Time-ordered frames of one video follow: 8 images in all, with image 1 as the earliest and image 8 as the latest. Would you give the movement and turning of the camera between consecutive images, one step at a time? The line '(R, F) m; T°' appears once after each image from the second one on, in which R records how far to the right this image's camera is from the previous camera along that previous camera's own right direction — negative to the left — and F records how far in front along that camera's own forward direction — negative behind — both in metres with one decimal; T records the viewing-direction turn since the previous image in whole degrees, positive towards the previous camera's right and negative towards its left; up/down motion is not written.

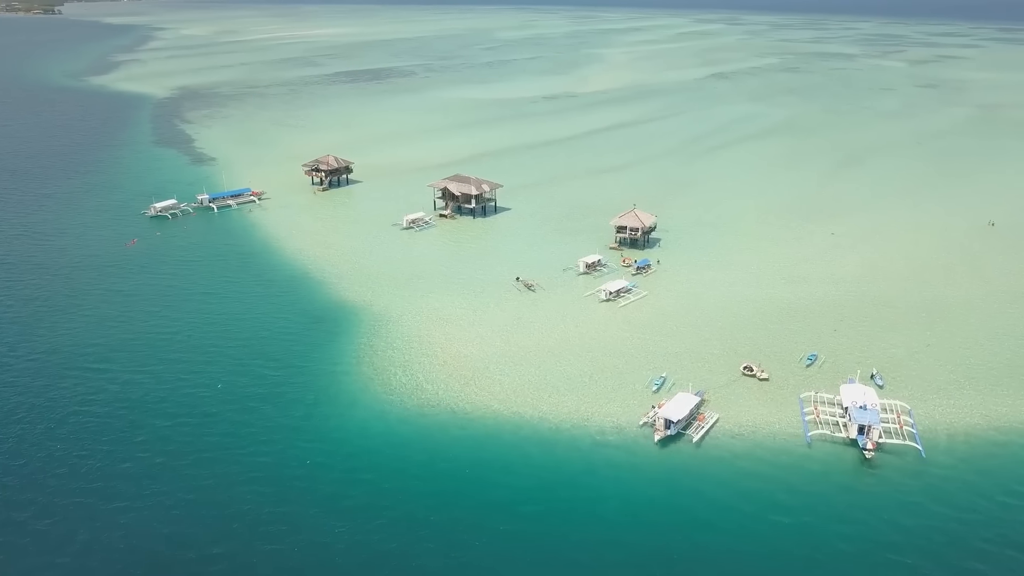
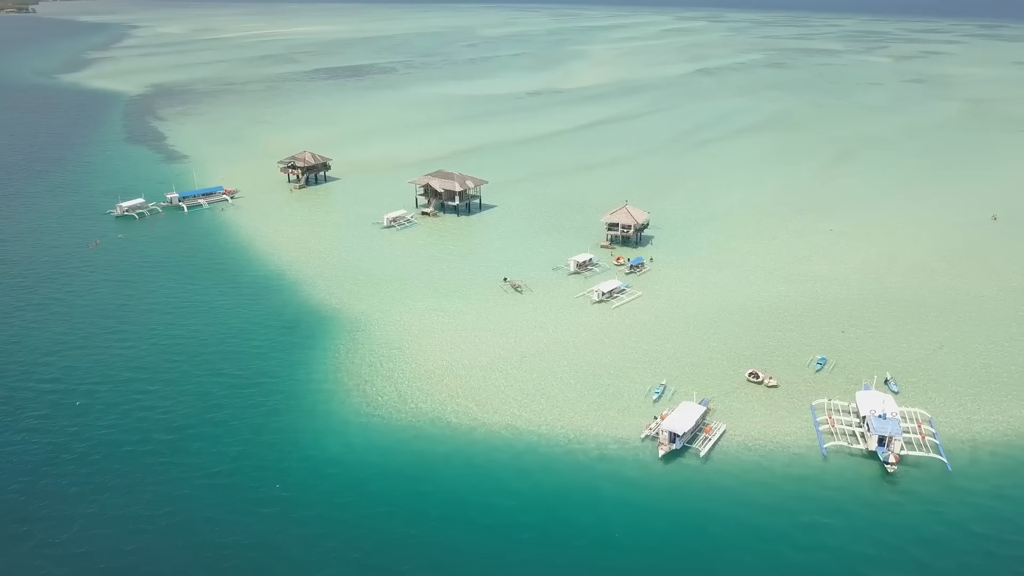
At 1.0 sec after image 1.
(-0.1, +1.8) m; +1°
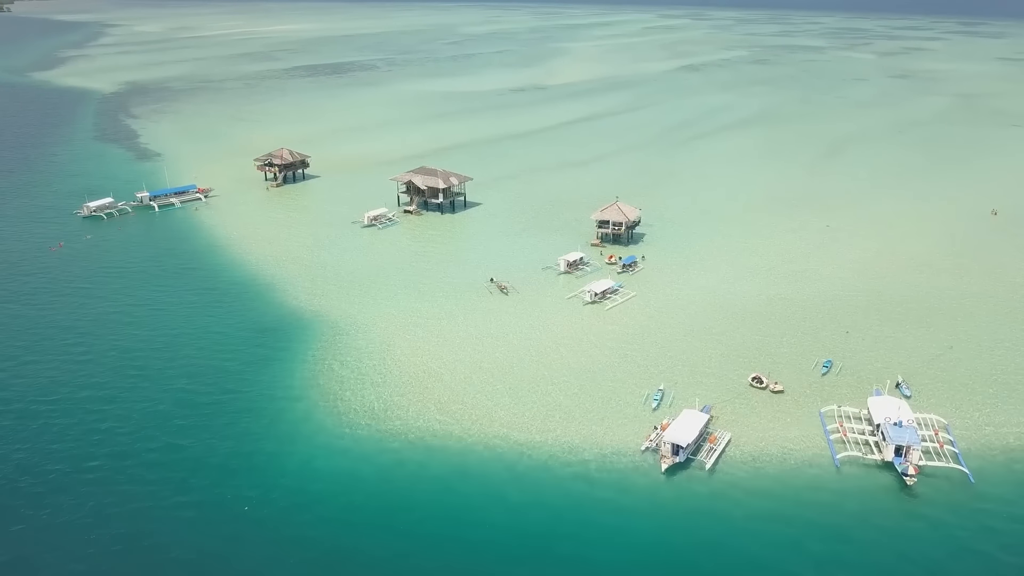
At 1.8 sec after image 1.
(-0.1, +1.4) m; +1°
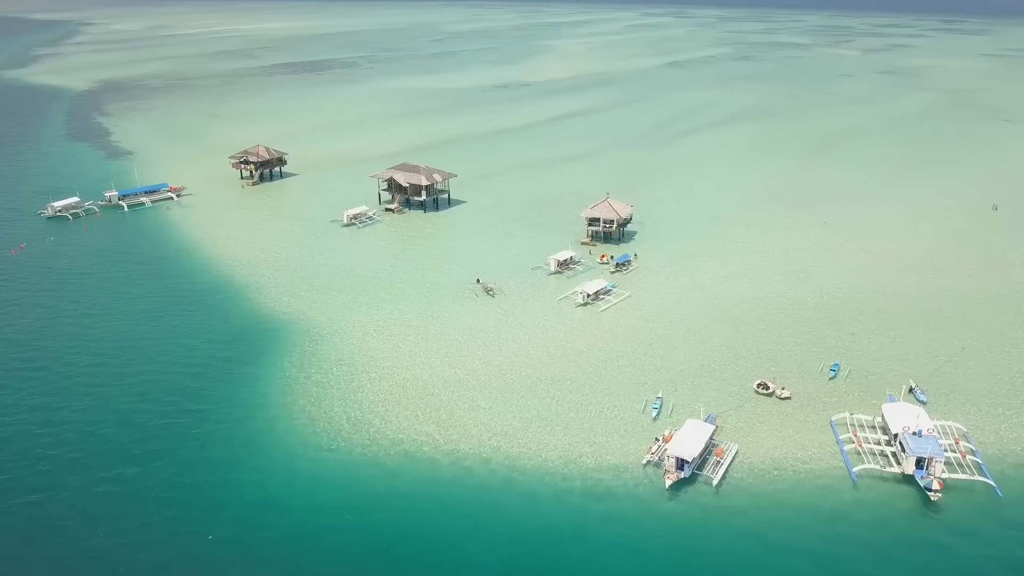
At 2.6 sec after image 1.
(-0.1, +1.5) m; +1°
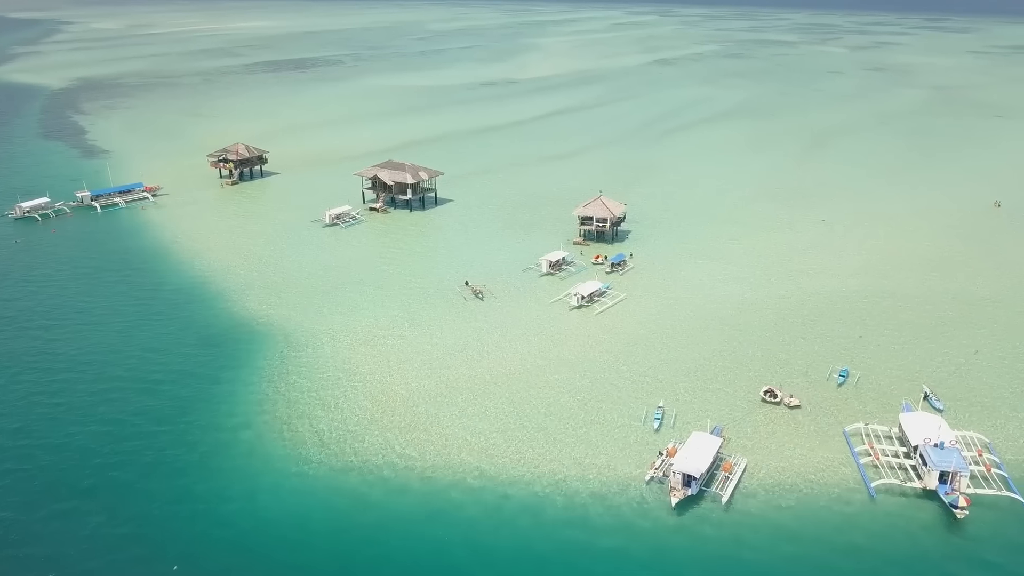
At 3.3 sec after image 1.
(-0.1, +1.3) m; +1°
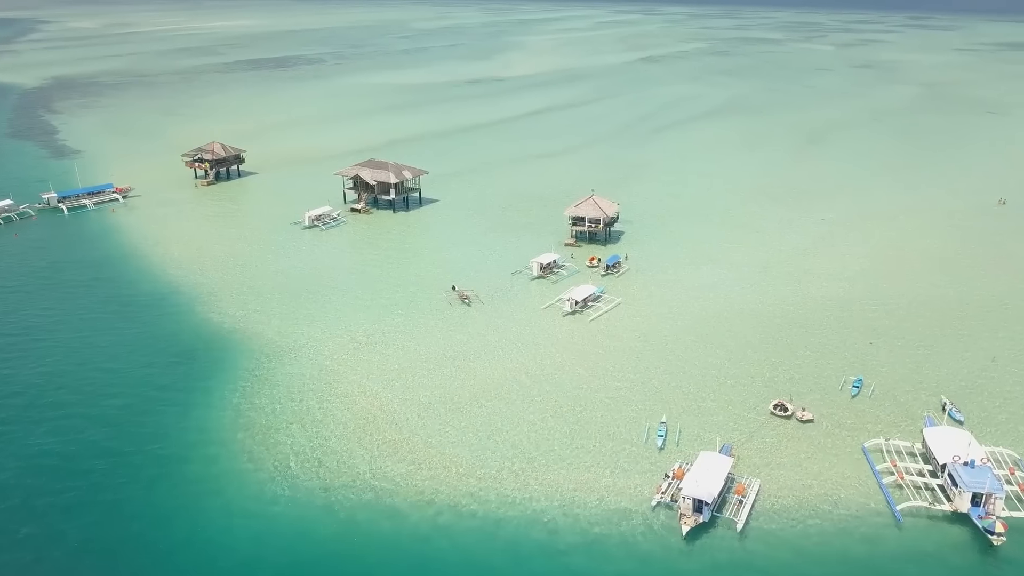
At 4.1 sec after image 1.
(-0.1, +1.4) m; +1°
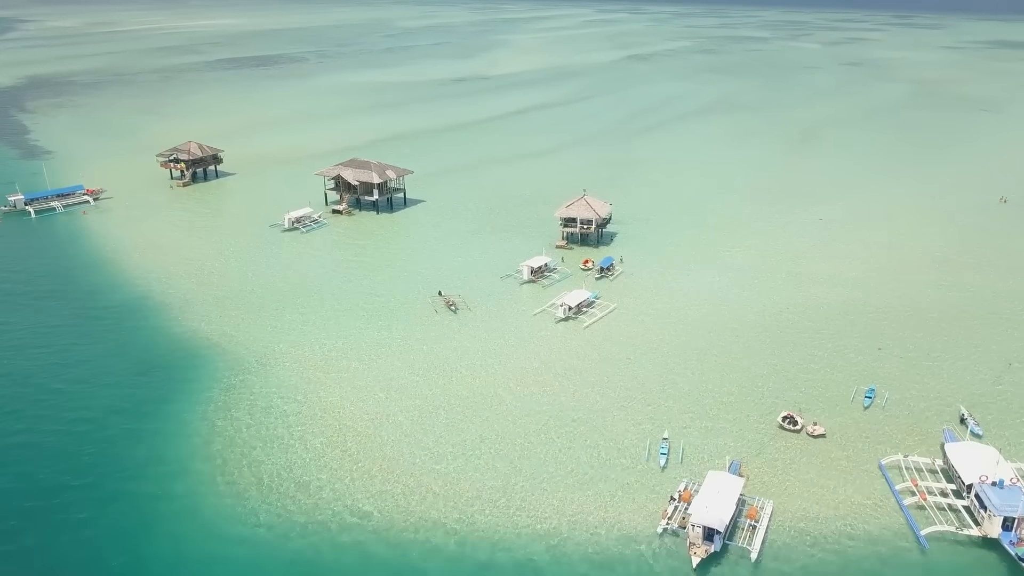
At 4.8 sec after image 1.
(-0.1, +1.2) m; +1°
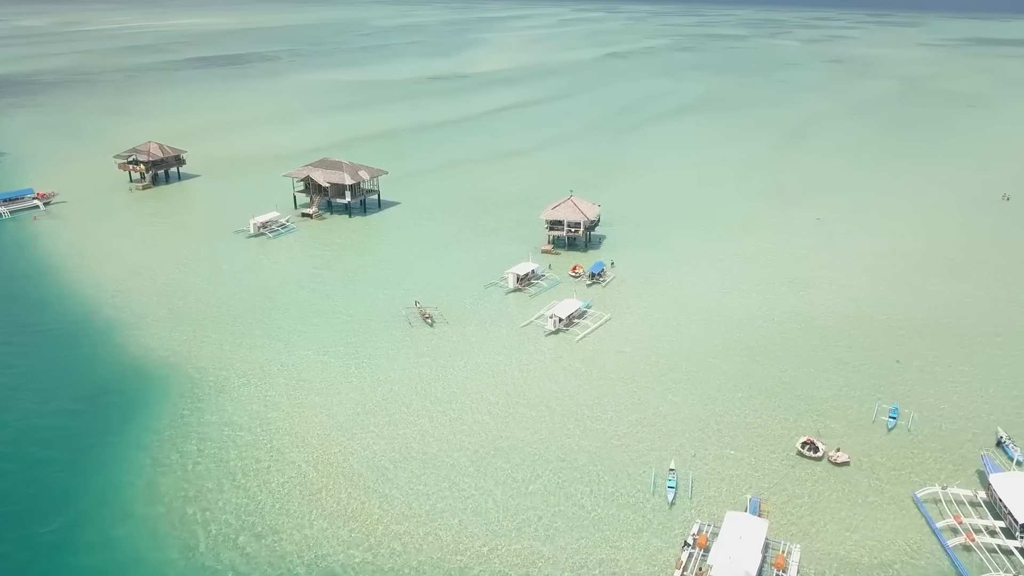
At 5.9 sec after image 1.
(-0.1, +1.9) m; +1°
